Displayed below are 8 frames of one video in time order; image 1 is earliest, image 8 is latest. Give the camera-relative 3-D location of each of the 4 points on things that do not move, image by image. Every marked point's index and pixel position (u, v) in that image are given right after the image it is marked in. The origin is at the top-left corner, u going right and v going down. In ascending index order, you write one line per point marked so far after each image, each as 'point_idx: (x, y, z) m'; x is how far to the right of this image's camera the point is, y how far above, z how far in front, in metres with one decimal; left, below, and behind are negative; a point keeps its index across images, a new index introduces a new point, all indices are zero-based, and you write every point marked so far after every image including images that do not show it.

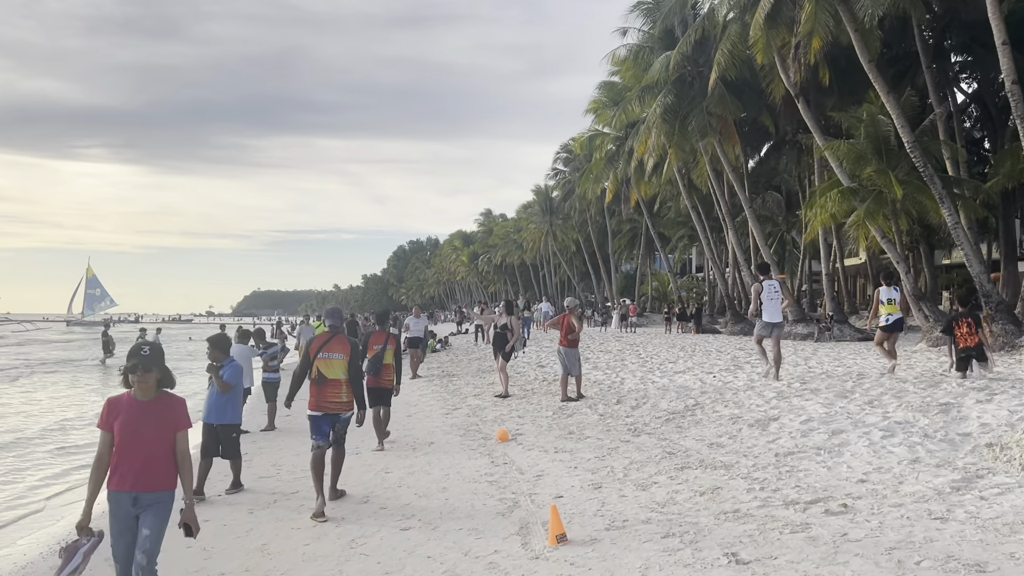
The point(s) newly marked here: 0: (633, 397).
0: (+1.5, -1.4, +10.2) m
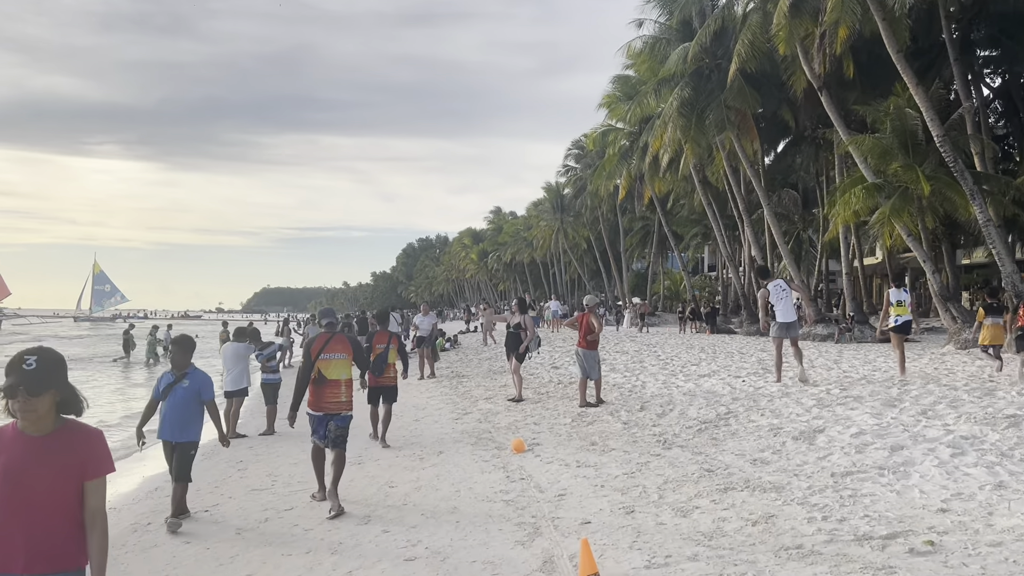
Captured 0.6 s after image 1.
0: (+1.7, -1.3, +9.5) m
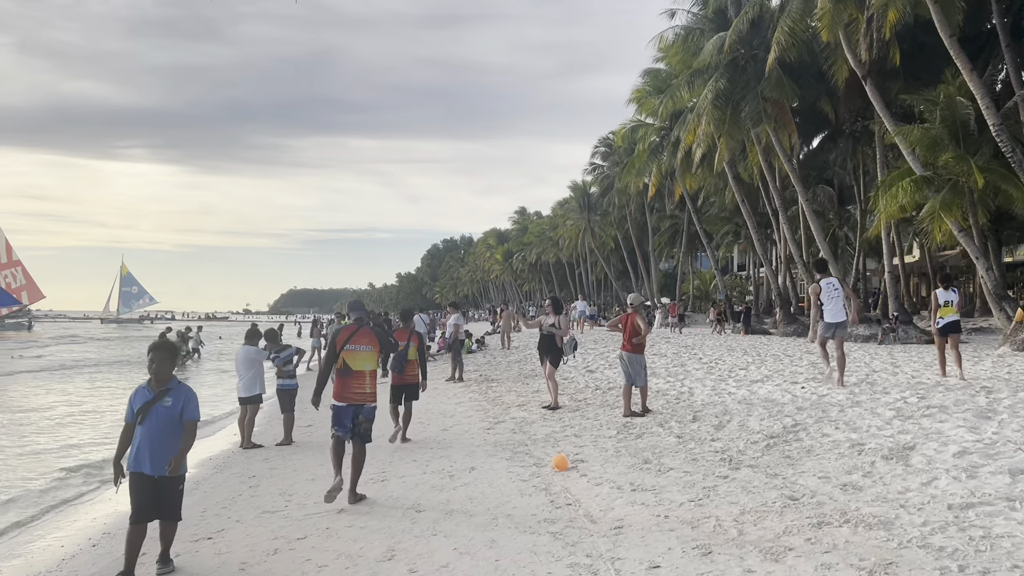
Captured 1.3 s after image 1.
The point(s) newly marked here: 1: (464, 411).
0: (+2.1, -1.3, +8.6) m
1: (-0.7, -1.7, +11.6) m
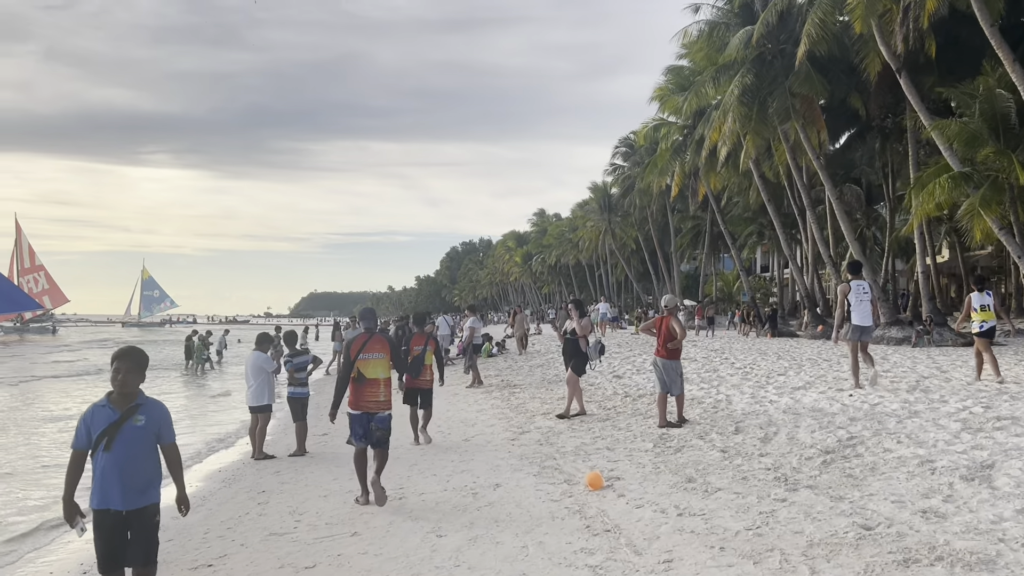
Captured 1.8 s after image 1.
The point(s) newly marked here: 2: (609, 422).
0: (+2.3, -1.3, +7.9) m
1: (-0.3, -1.7, +11.0) m
2: (+1.1, -1.5, +9.1) m
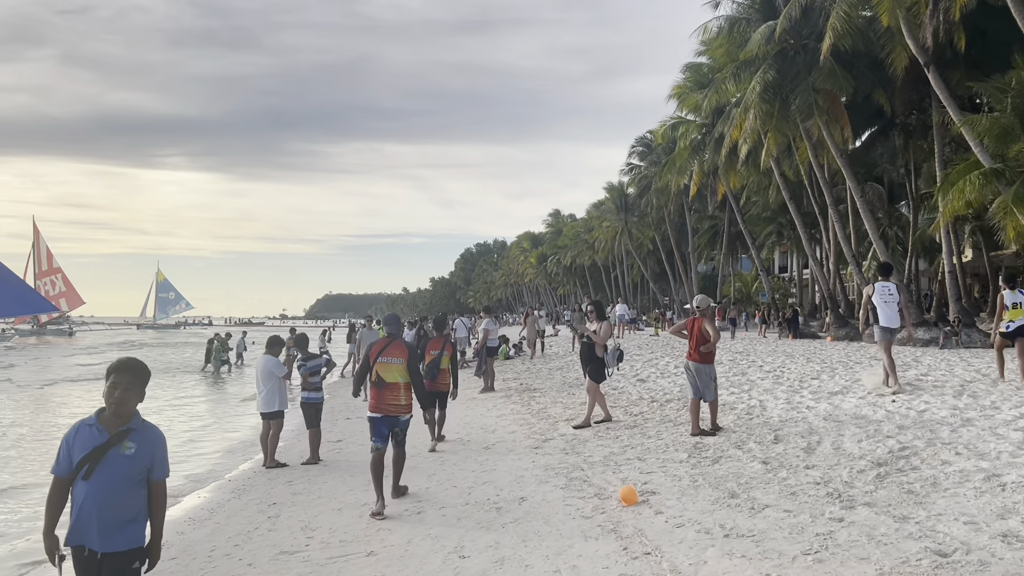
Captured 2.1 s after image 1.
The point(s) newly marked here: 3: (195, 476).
0: (+2.5, -1.3, +7.4) m
1: (-0.1, -1.7, +10.6) m
2: (+1.3, -1.5, +8.7) m
3: (-3.6, -2.2, +9.4) m
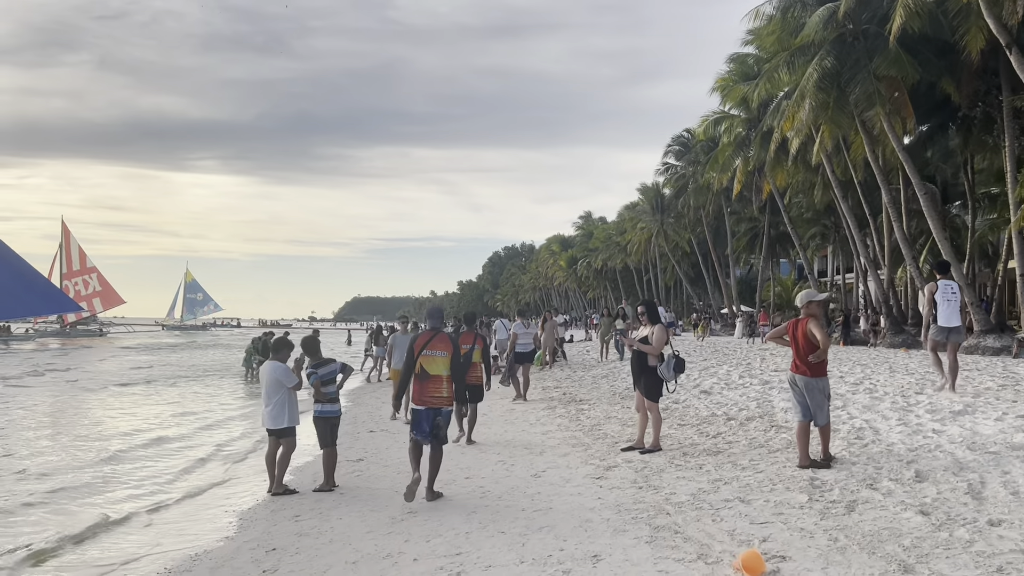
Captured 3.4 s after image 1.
0: (+3.0, -1.3, +5.8) m
1: (+0.5, -1.7, +9.0) m
2: (+1.8, -1.4, +7.0) m
3: (-3.1, -2.1, +8.0) m
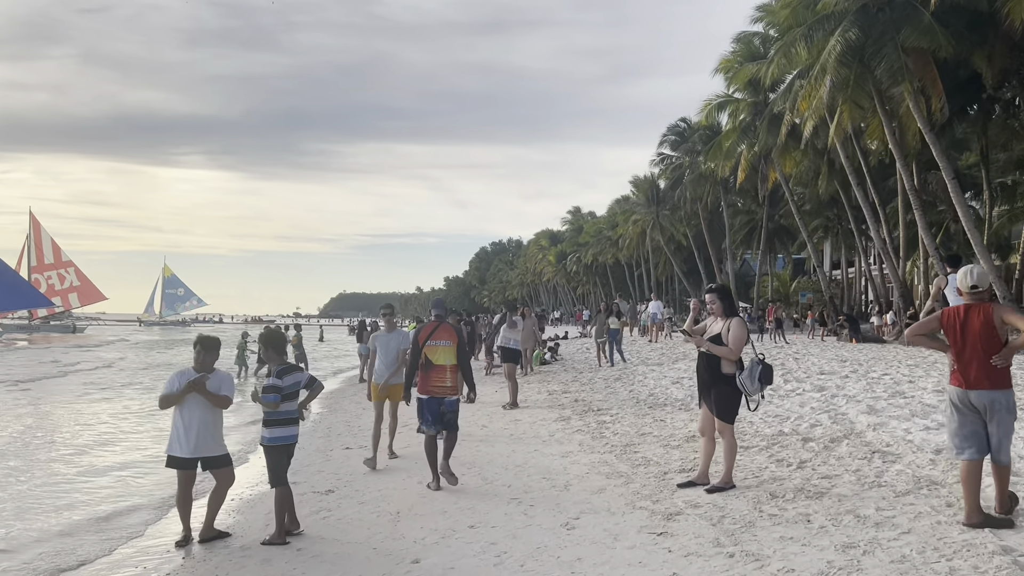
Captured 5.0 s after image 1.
0: (+3.2, -1.1, +3.8) m
1: (+0.6, -1.5, +6.9) m
2: (+2.0, -1.3, +5.0) m
3: (-2.9, -2.0, +5.9) m
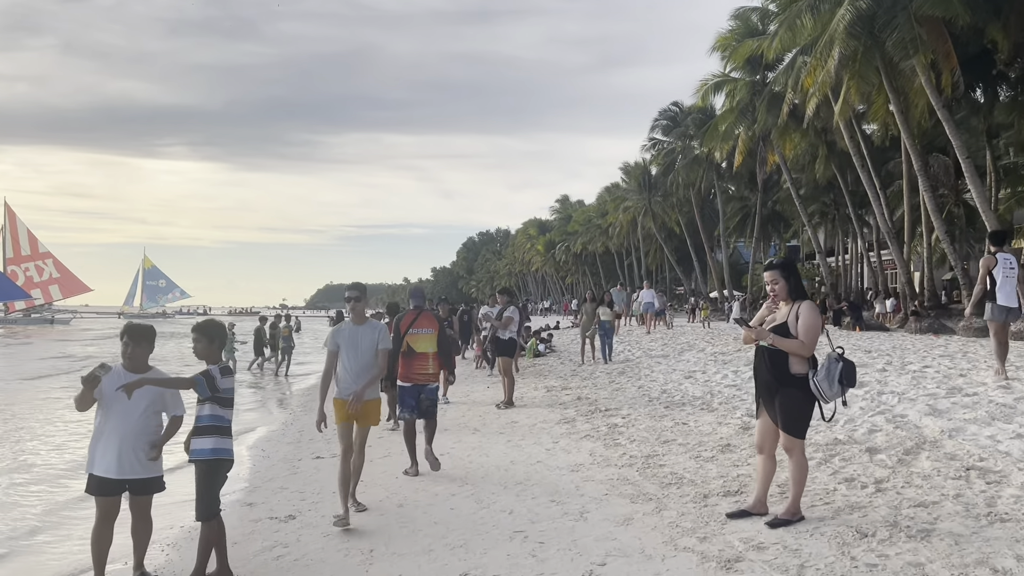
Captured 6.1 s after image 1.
0: (+3.2, -1.0, +2.5) m
1: (+0.6, -1.4, +5.7) m
2: (+2.0, -1.2, +3.8) m
3: (-2.9, -1.8, +4.5) m
